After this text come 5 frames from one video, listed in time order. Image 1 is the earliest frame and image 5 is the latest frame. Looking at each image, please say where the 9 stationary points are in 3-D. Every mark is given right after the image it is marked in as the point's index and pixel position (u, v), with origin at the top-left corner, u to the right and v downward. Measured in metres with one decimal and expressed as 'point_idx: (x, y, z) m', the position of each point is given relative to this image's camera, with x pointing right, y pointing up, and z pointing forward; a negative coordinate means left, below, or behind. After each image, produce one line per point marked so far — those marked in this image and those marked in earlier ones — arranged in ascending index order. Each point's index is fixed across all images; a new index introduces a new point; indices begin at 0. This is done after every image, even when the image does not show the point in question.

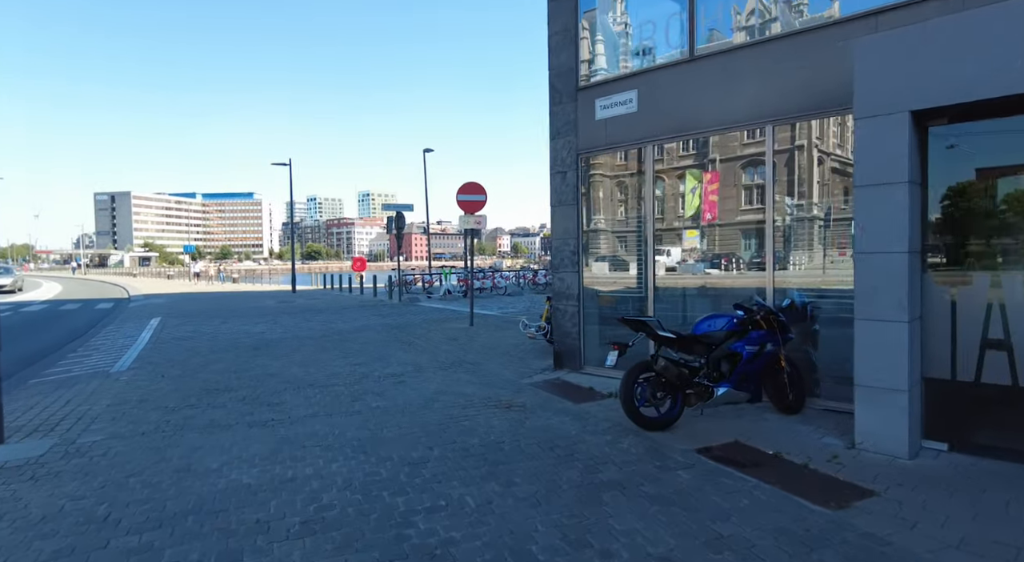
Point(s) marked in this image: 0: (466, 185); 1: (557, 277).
0: (-1.1, +2.2, +14.8) m
1: (+0.6, +0.1, +8.9) m
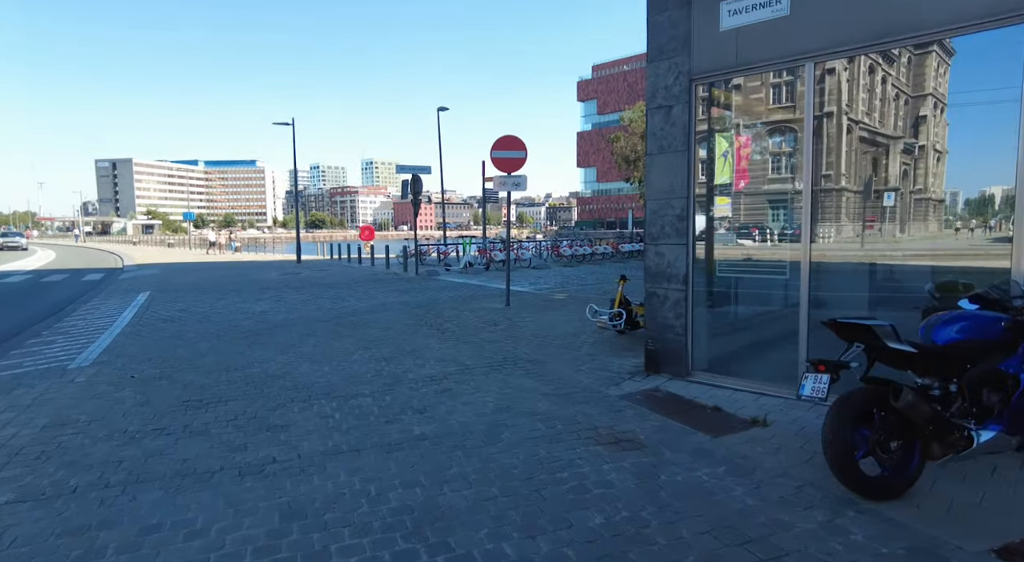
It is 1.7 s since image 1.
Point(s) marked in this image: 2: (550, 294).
0: (-0.2, +2.8, +12.5) m
1: (+1.5, +0.3, +6.6) m
2: (+0.9, -0.3, +14.6) m
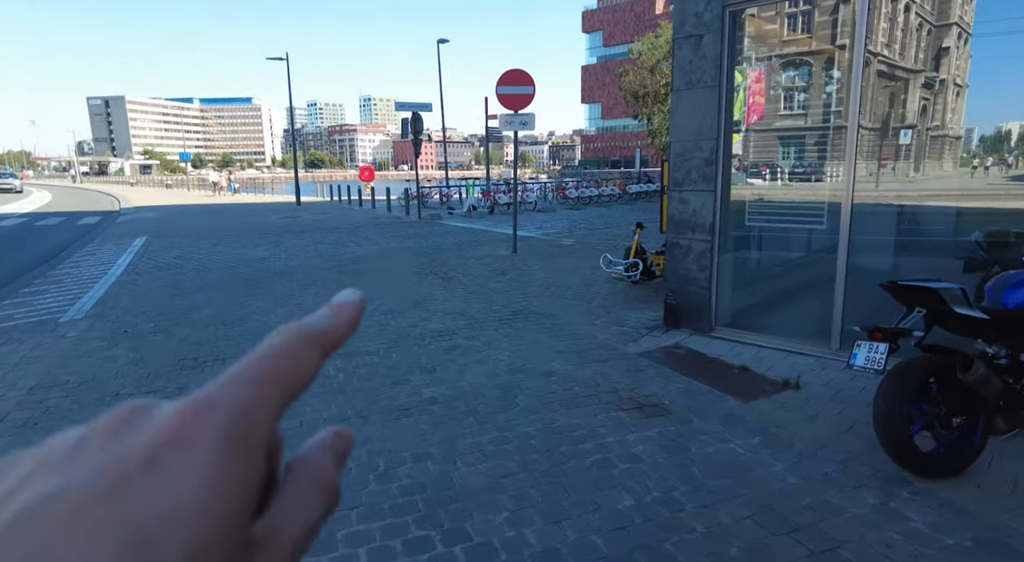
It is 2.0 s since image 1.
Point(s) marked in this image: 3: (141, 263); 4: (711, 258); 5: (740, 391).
0: (0.0, +3.8, +11.8) m
1: (+1.6, +0.8, +6.2) m
2: (+1.0, +0.9, +14.2) m
3: (-6.9, +0.3, +11.8) m
4: (+1.9, +0.2, +6.0) m
5: (+1.7, -0.8, +4.8) m
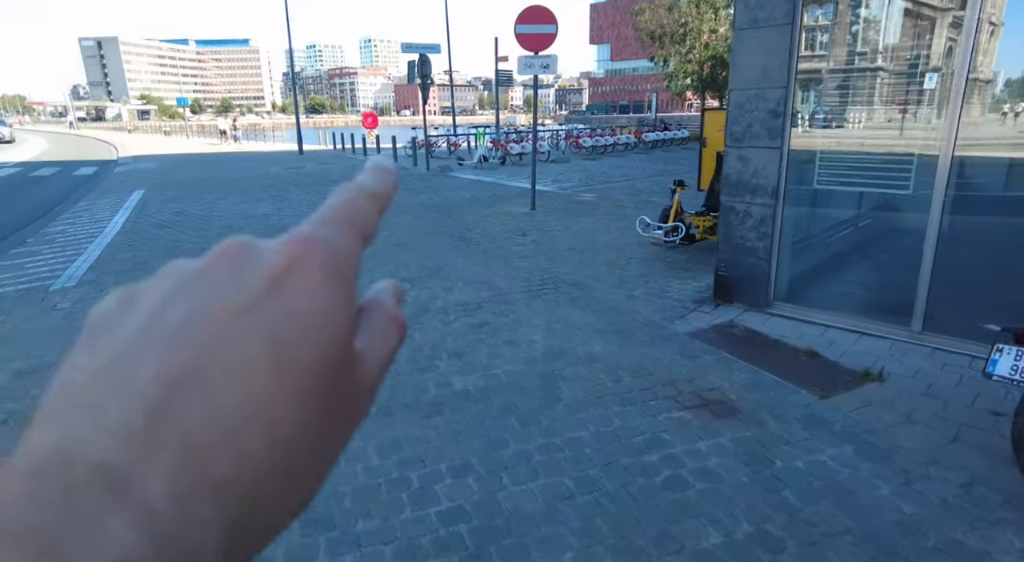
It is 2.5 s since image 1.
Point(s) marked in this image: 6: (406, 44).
0: (+0.3, +4.5, +10.8) m
1: (+1.9, +1.1, +5.5) m
2: (+1.4, +1.9, +13.4) m
3: (-6.5, +1.1, +11.1) m
4: (+2.2, +0.5, +5.3) m
5: (+2.0, -0.7, +4.2) m
6: (-3.2, +7.0, +19.0) m
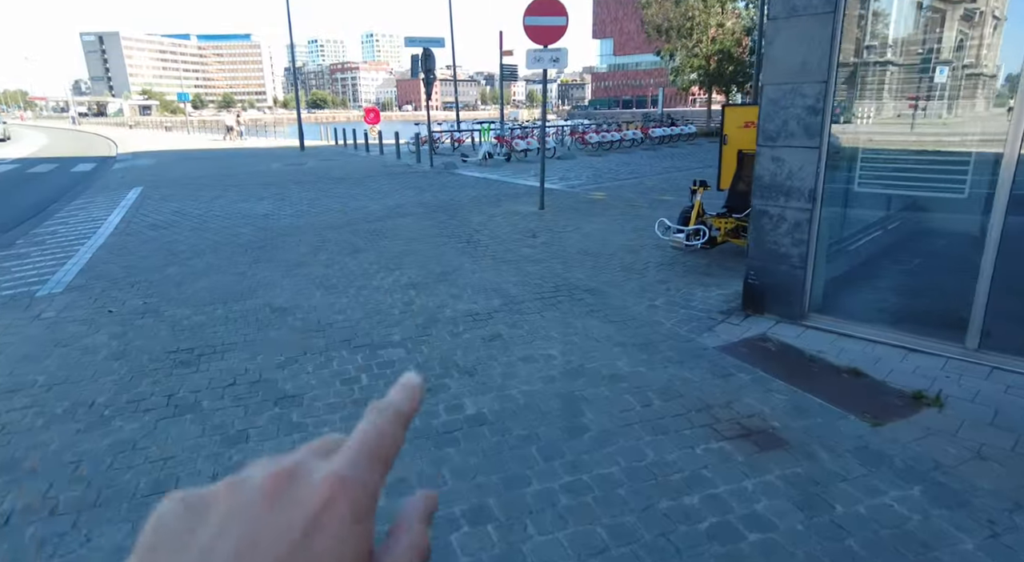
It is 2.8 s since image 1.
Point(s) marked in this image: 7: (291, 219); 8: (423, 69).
0: (+0.4, +4.5, +10.4) m
1: (+2.0, +1.0, +5.1) m
2: (+1.5, +1.8, +13.0) m
3: (-6.4, +1.0, +10.7) m
4: (+2.3, +0.4, +4.9) m
5: (+2.1, -0.7, +3.8) m
6: (-3.0, +7.1, +18.6) m
7: (-3.5, +1.0, +10.2) m
8: (-2.7, +6.4, +19.1) m
